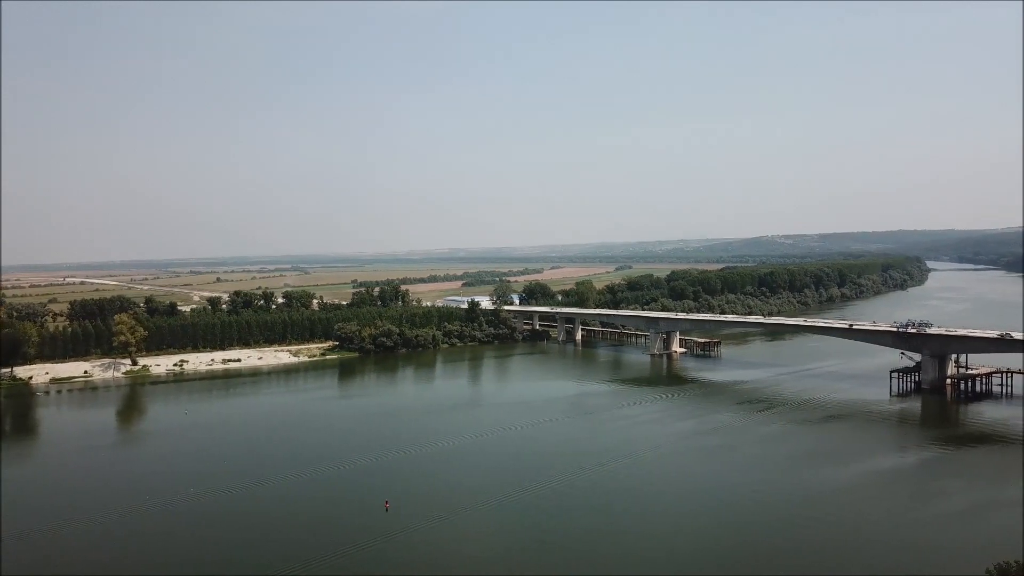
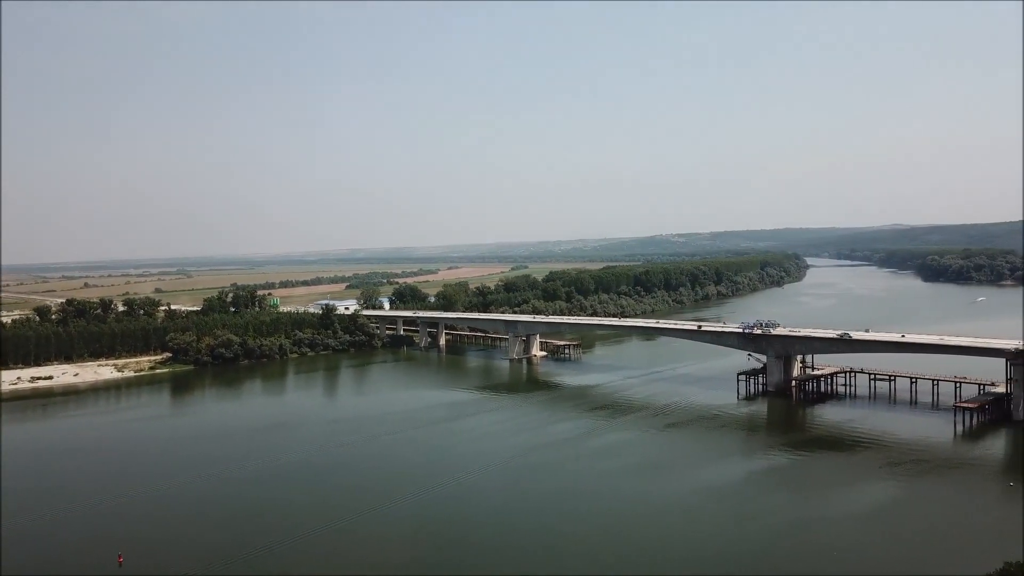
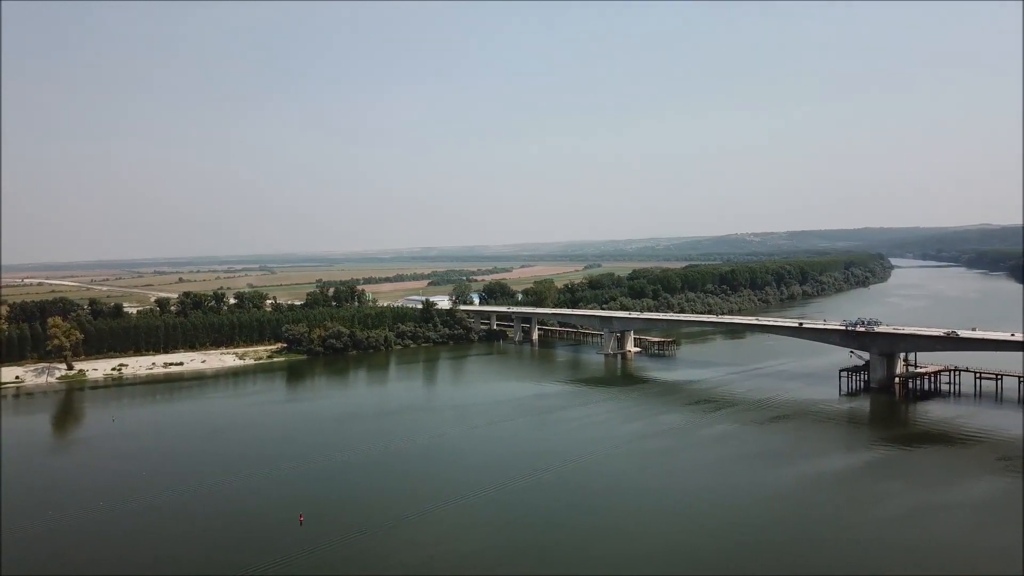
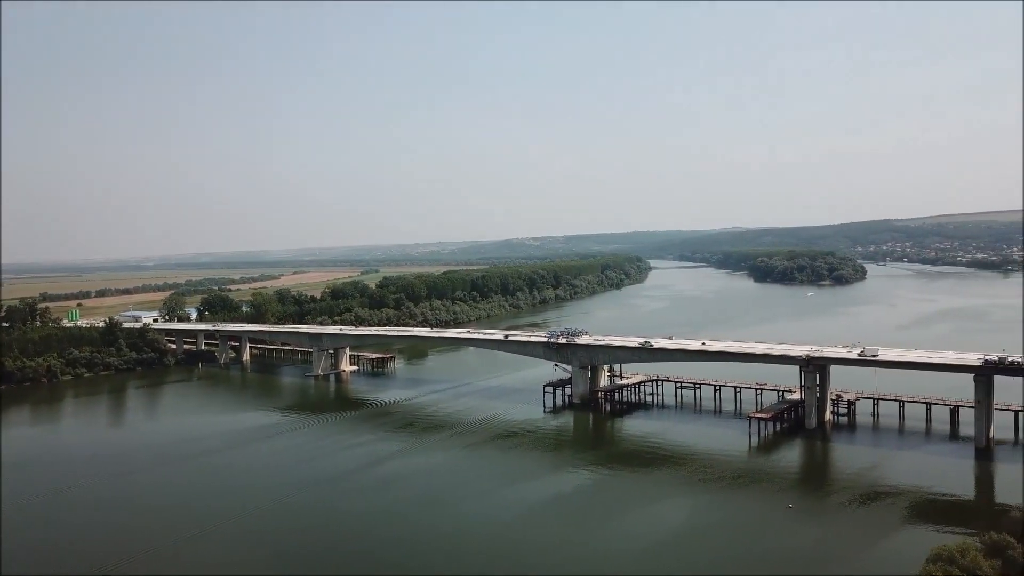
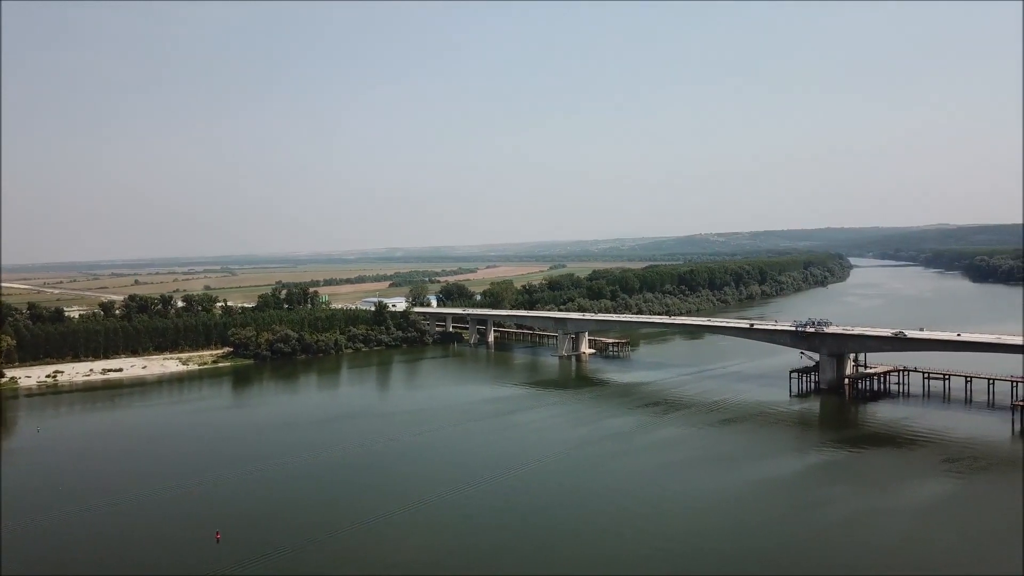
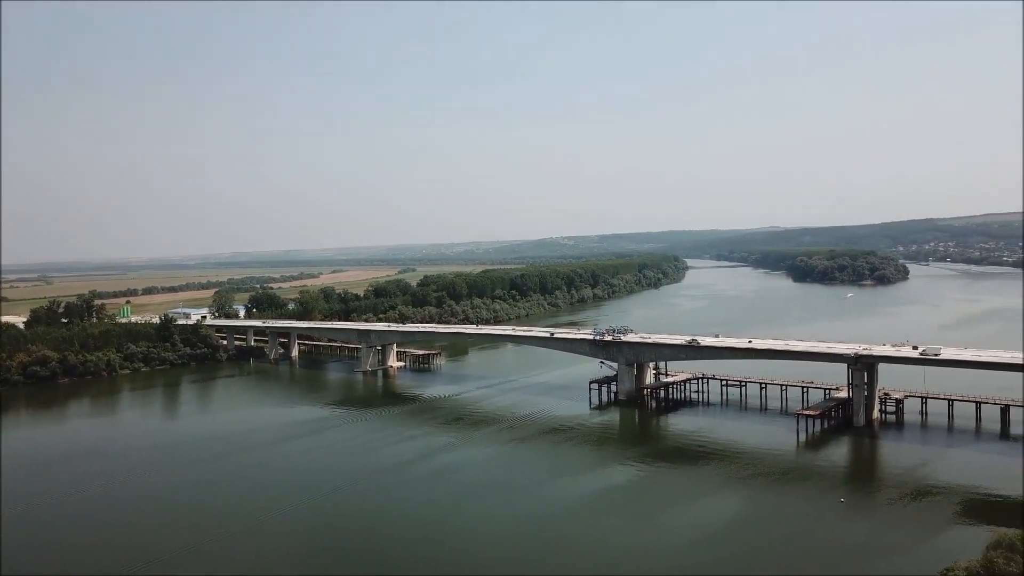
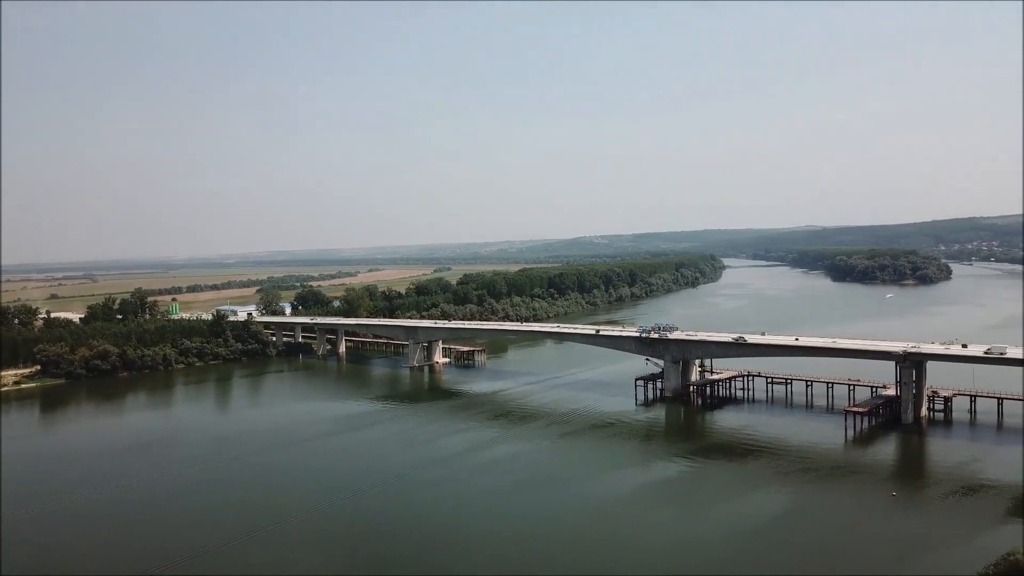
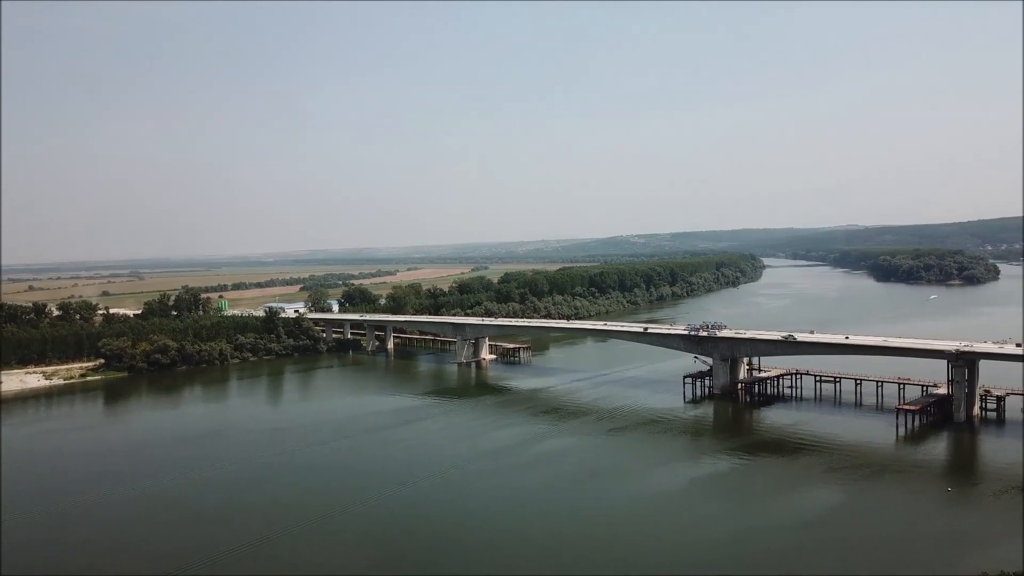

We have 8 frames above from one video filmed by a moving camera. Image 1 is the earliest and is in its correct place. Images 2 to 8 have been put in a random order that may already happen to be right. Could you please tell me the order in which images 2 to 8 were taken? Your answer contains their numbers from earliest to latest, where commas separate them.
3, 5, 2, 8, 7, 6, 4
